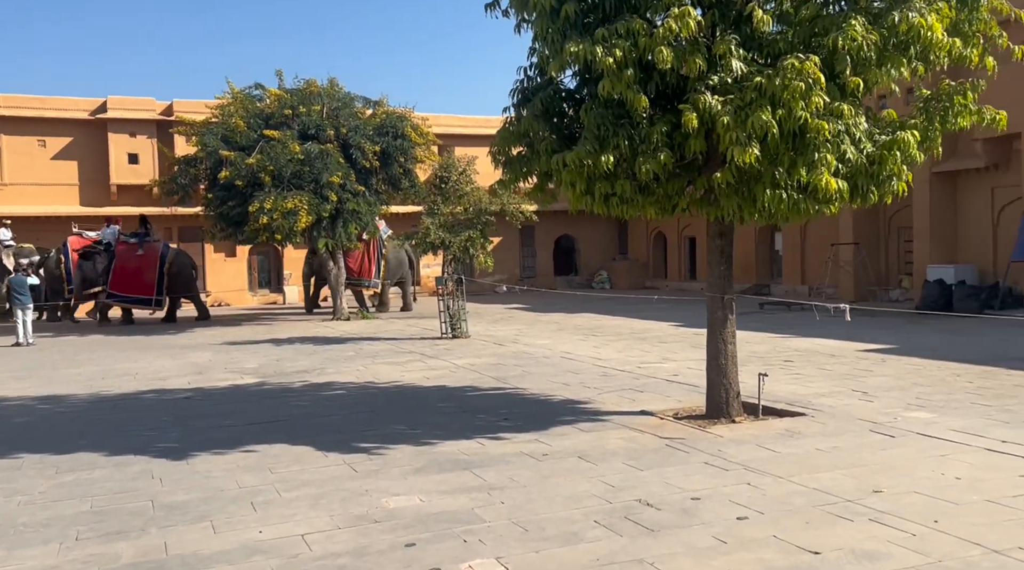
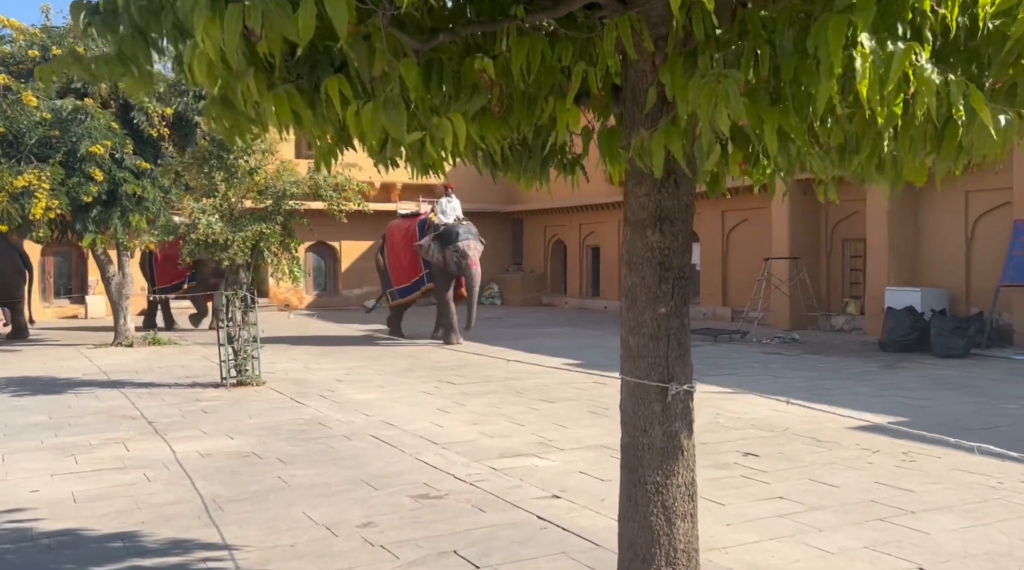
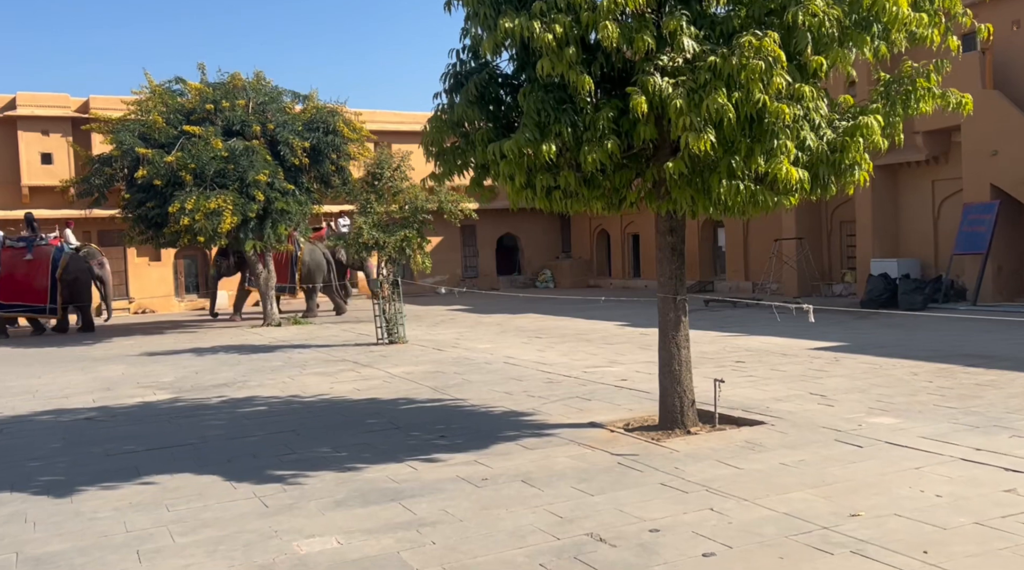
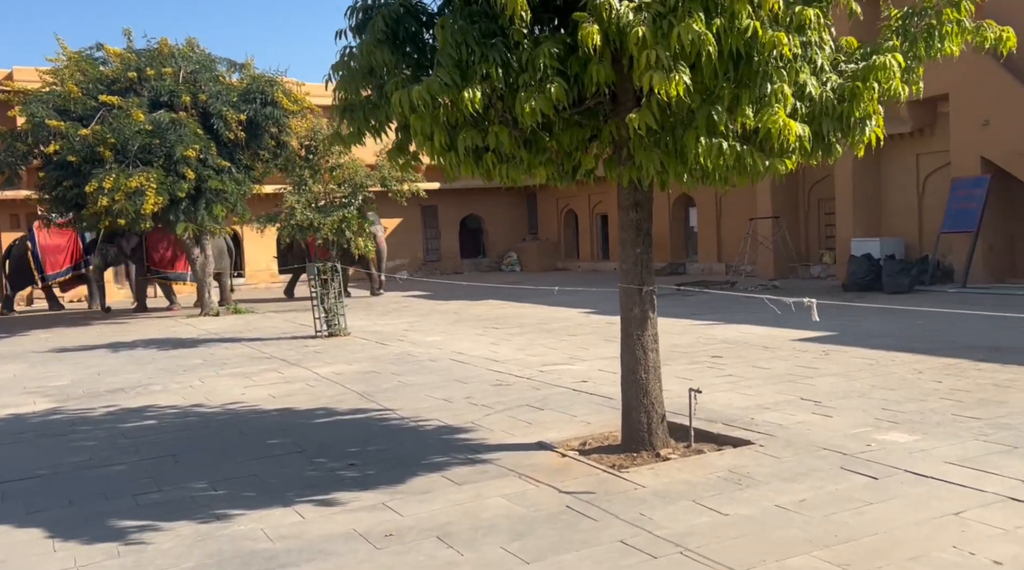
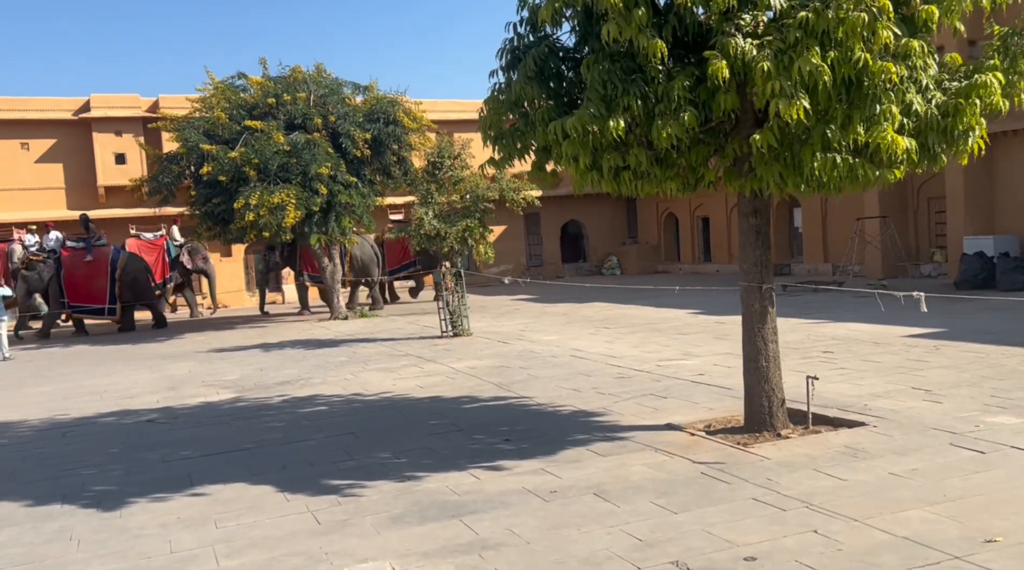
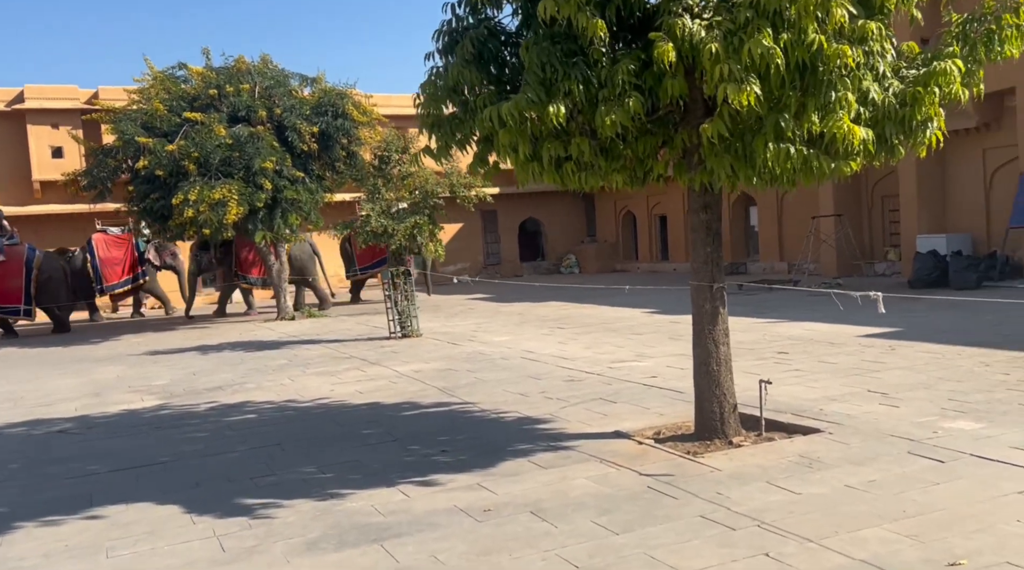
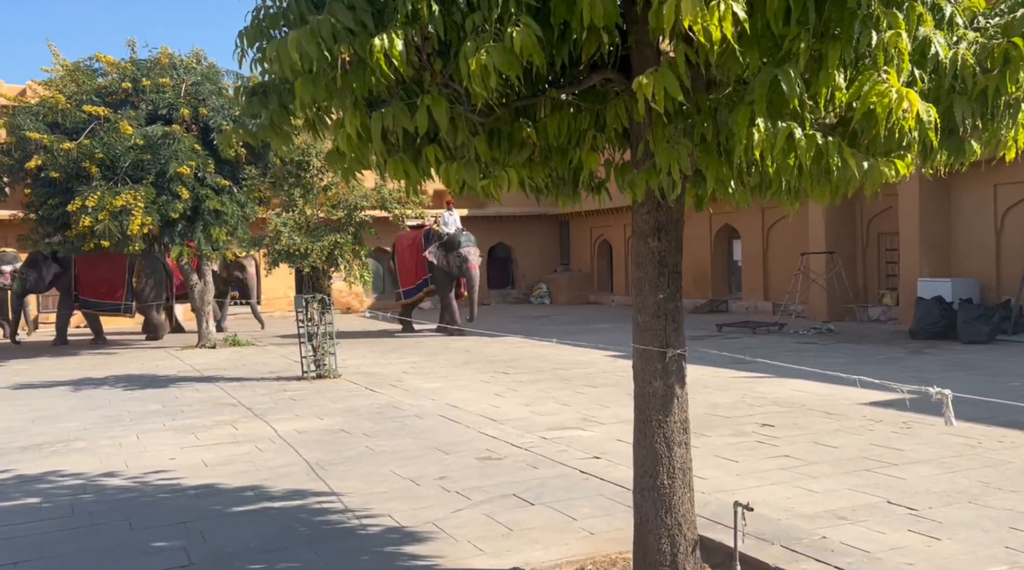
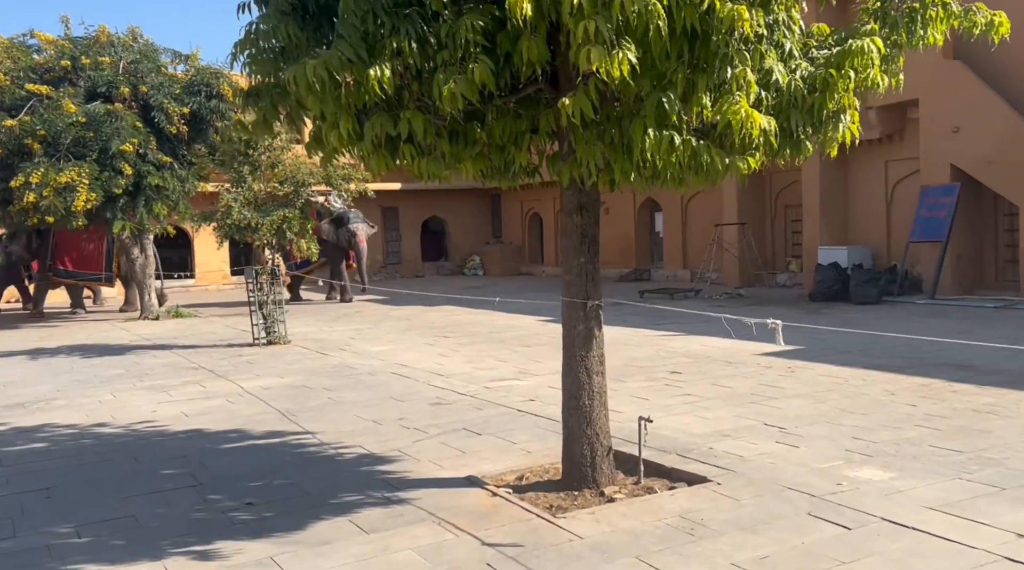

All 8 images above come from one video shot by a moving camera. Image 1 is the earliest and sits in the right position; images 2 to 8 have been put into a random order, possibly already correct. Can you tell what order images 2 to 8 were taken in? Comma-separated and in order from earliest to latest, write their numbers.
3, 5, 6, 4, 8, 7, 2
